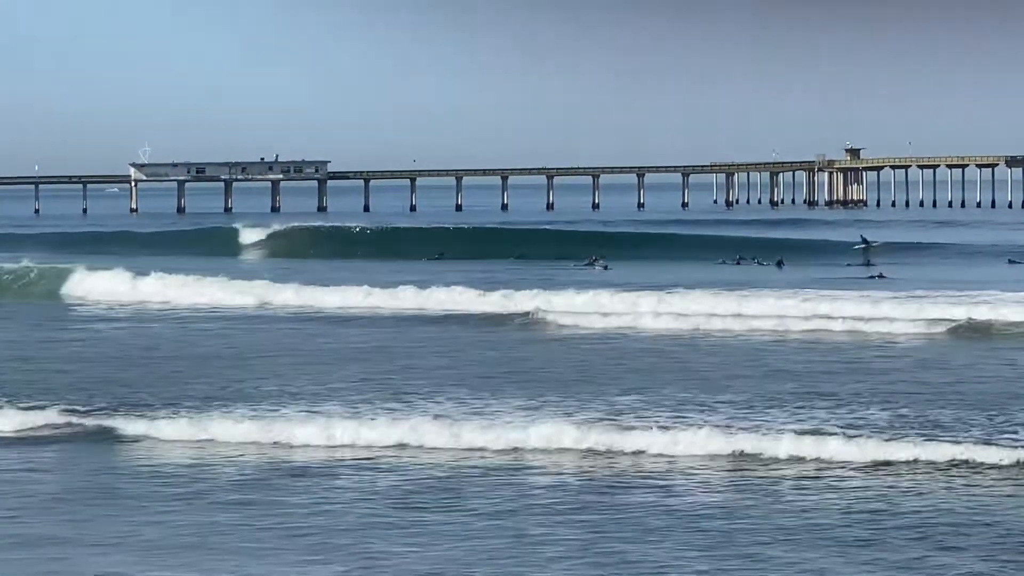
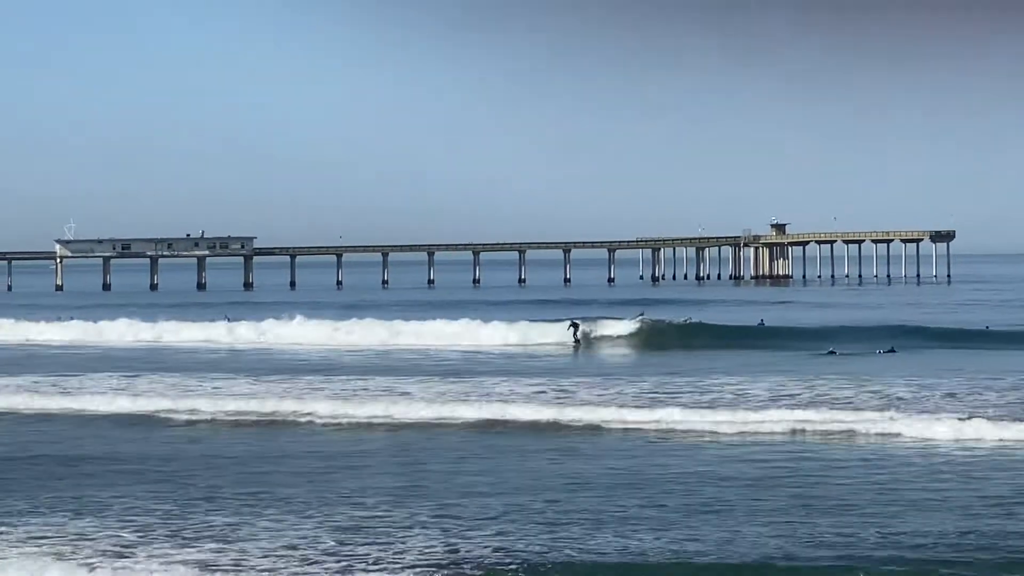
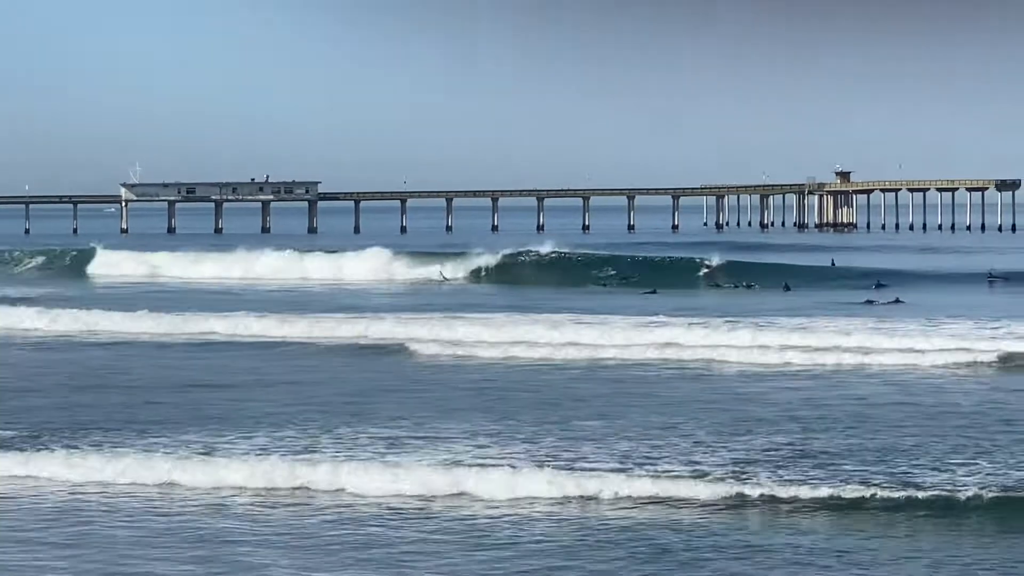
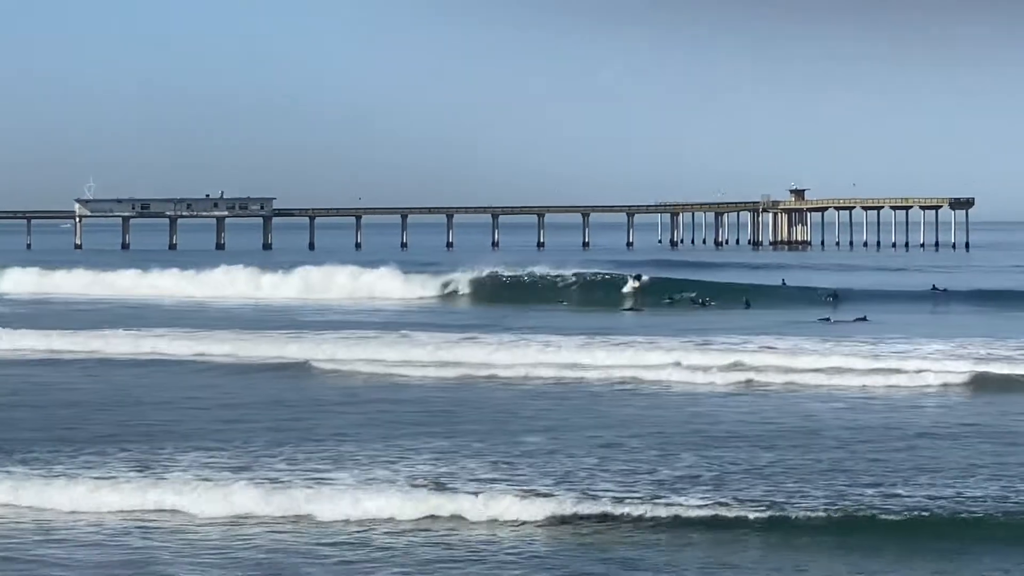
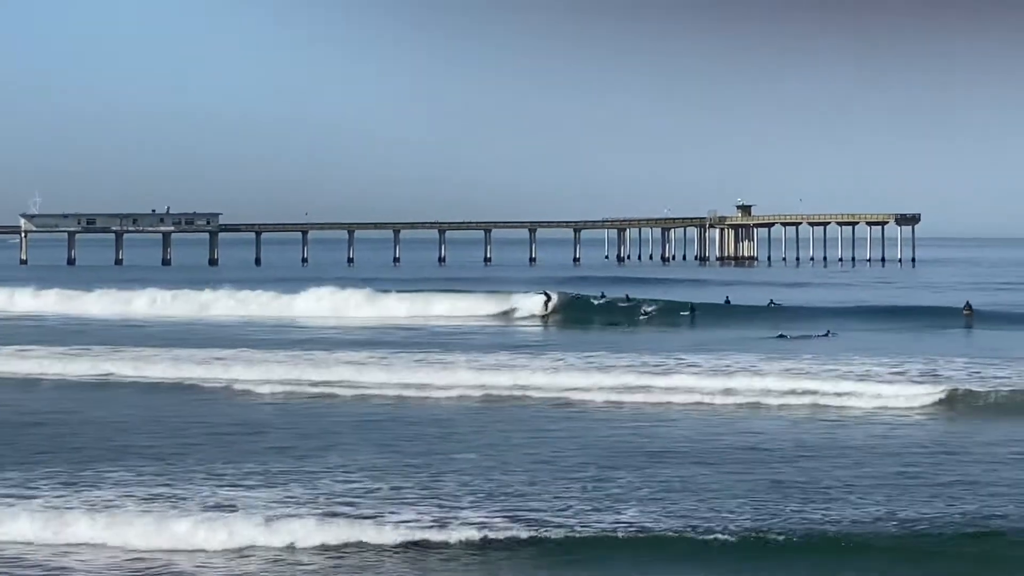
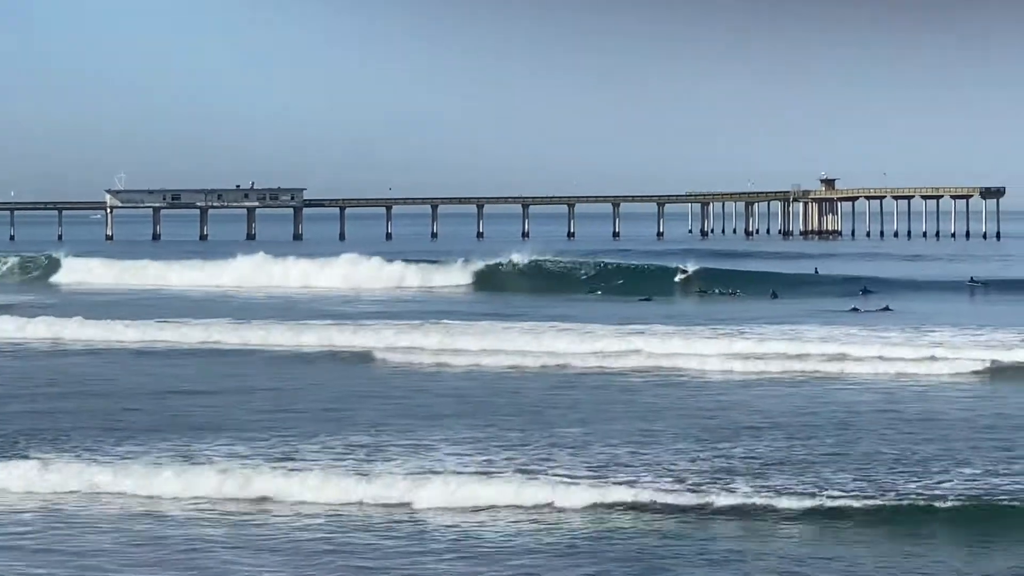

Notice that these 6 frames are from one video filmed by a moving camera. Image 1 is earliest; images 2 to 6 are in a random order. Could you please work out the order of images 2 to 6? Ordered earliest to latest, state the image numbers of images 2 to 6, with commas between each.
3, 6, 4, 5, 2
